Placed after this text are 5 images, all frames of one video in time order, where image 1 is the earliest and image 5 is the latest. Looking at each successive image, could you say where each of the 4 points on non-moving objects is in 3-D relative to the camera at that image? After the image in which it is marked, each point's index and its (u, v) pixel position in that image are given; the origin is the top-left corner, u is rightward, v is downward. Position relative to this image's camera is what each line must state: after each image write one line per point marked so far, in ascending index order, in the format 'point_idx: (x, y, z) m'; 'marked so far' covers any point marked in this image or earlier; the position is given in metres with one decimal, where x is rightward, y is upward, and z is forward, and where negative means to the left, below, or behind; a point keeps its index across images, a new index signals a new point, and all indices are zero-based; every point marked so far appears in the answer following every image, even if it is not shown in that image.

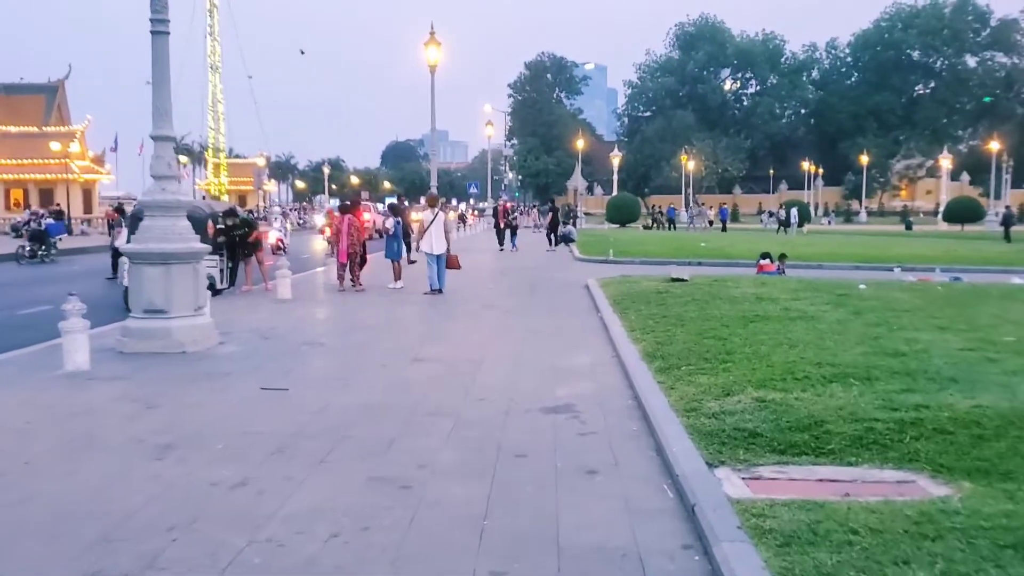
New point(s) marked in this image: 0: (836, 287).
0: (+5.5, 0.0, +16.5) m
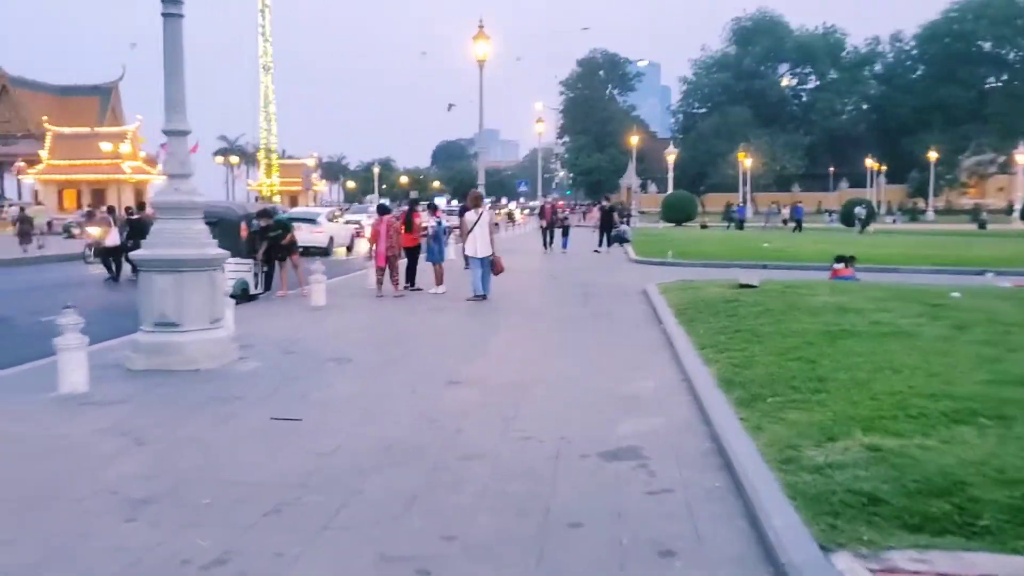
0: (+6.3, -0.1, +14.9) m
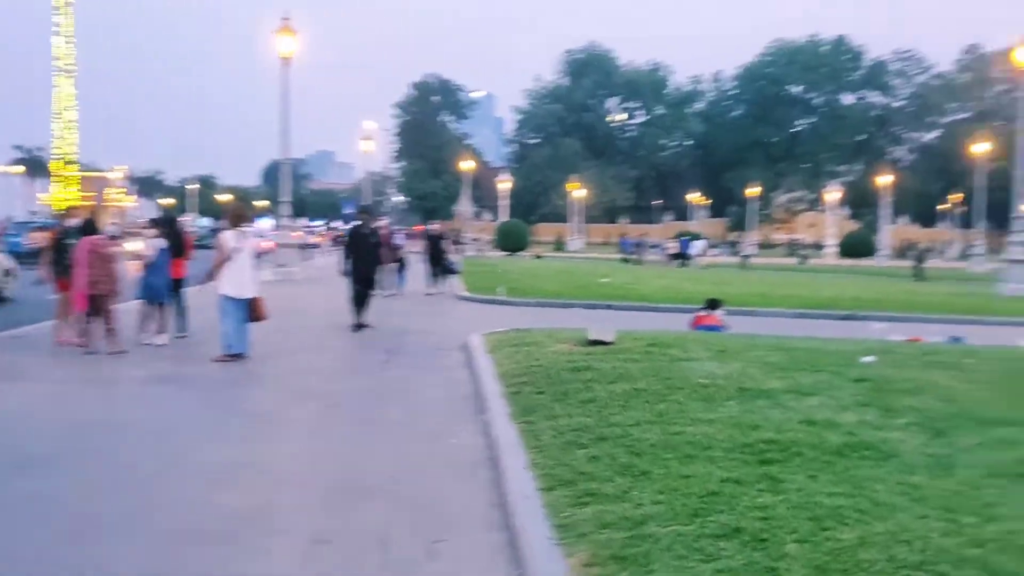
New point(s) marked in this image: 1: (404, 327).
0: (+3.7, -0.8, +11.1) m
1: (-1.8, -0.6, +15.9) m
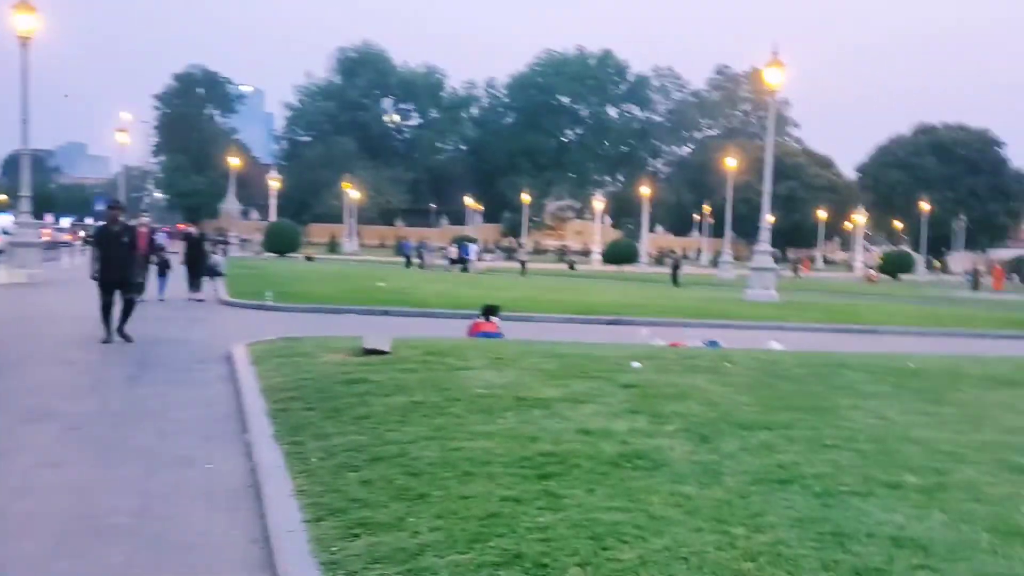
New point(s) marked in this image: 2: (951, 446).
0: (+1.1, -0.9, +11.3) m
1: (-5.3, -0.7, +14.7) m
2: (+3.6, -1.3, +8.1) m
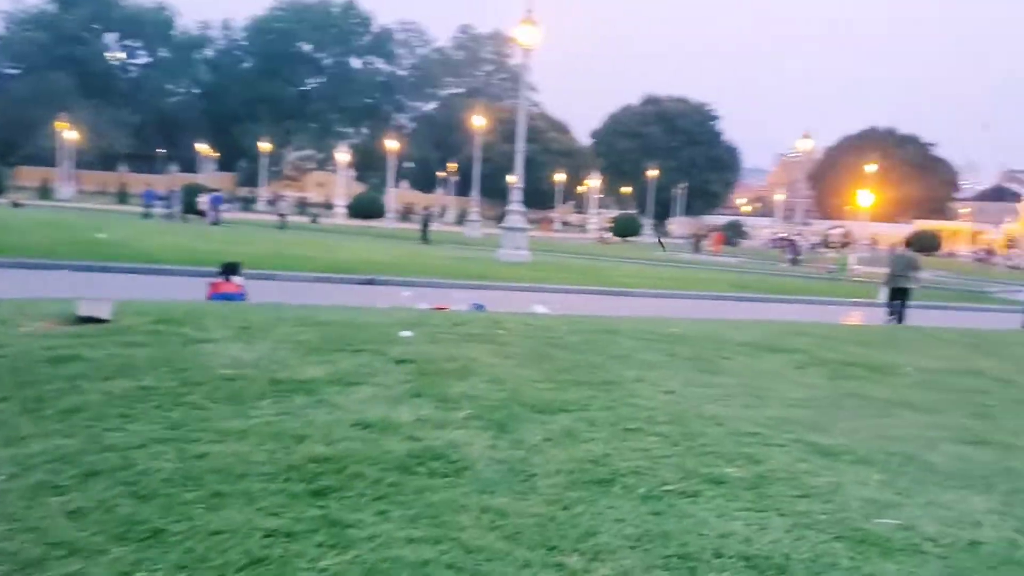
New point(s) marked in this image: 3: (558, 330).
0: (-1.4, -0.5, +10.0) m
1: (-8.4, -0.1, +11.7) m
2: (+1.9, -1.1, +7.6) m
3: (+0.6, -0.6, +12.7) m
